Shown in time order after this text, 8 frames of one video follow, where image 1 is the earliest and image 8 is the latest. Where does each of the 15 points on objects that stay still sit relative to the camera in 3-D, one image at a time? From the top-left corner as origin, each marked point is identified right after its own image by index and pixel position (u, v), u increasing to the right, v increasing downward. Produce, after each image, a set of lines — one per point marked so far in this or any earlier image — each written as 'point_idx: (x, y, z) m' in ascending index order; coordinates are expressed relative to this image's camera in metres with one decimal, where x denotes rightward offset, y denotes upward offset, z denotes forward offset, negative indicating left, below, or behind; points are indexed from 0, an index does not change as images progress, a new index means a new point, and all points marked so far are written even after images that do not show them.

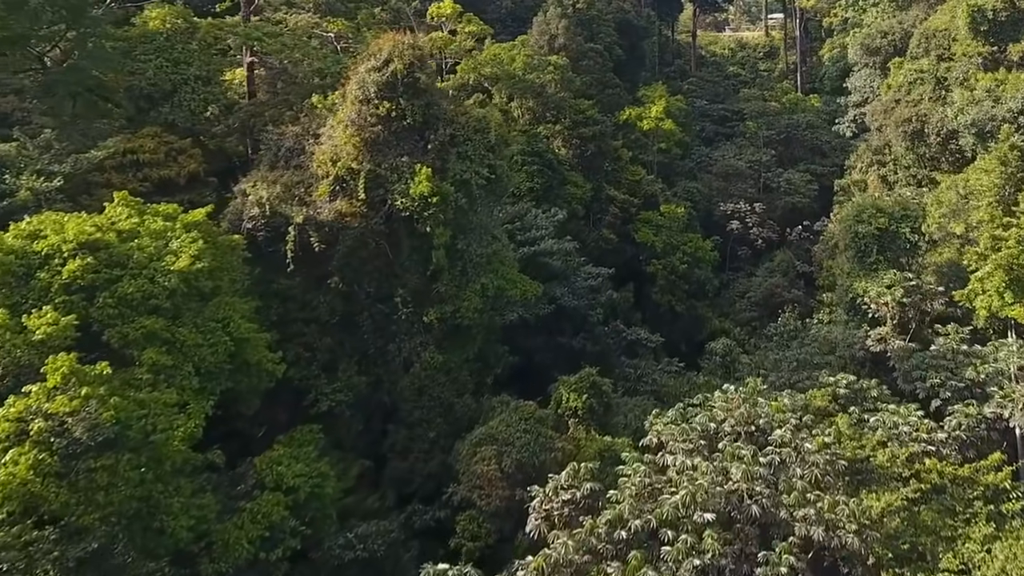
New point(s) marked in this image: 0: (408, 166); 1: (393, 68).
0: (-2.0, +2.4, +15.2) m
1: (-2.3, +4.3, +15.2) m
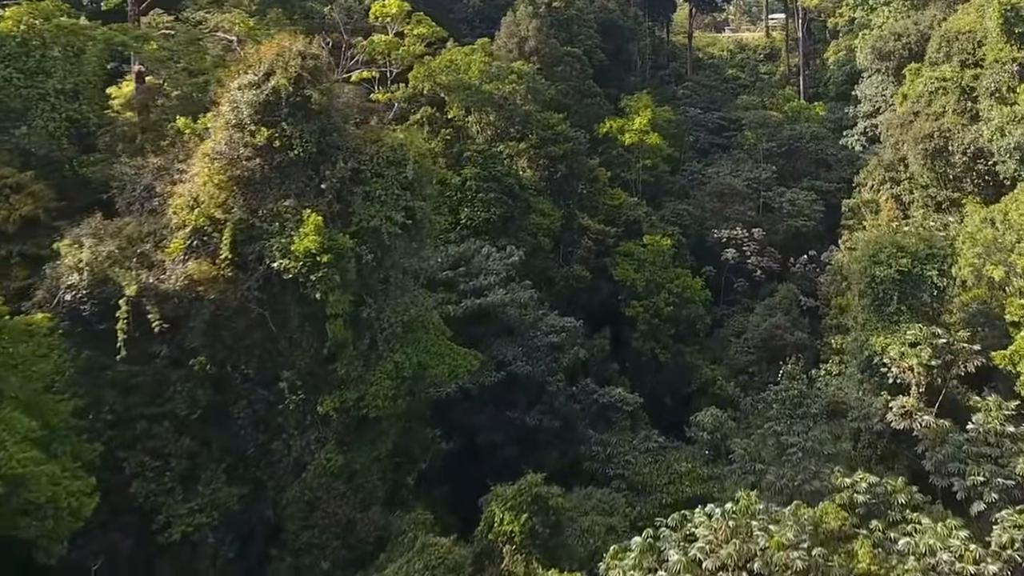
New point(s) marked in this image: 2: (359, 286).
0: (-3.3, +1.1, +11.6) m
1: (-3.6, +3.1, +11.6) m
2: (-2.4, 0.0, +12.2) m
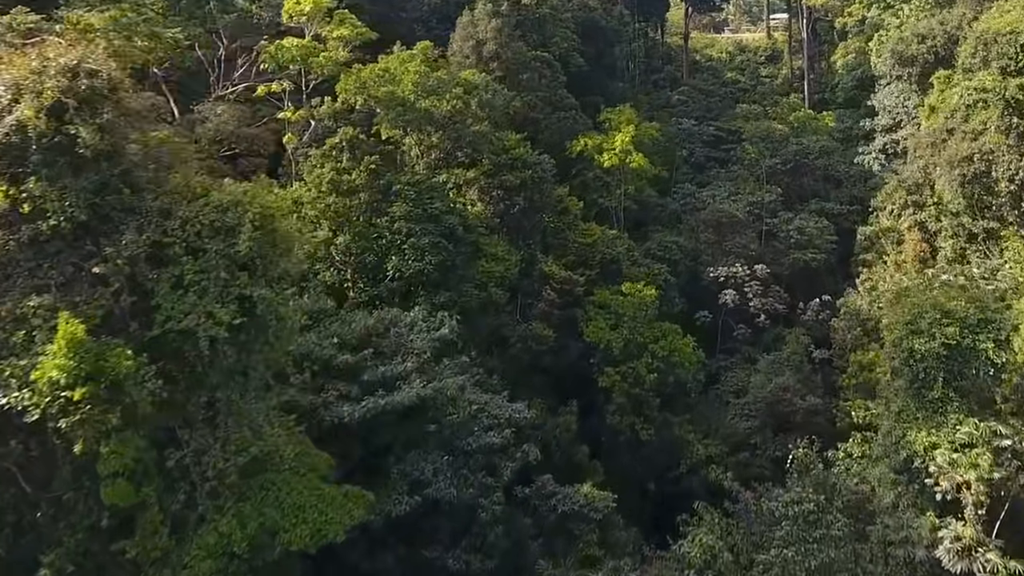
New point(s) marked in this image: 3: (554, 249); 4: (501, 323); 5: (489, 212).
0: (-4.5, -0.3, +7.5) m
1: (-4.8, +1.7, +7.5) m
2: (-3.6, -1.4, +8.1) m
3: (+1.1, +1.0, +19.5) m
4: (-0.3, -0.8, +17.1) m
5: (-0.6, +1.8, +18.0) m
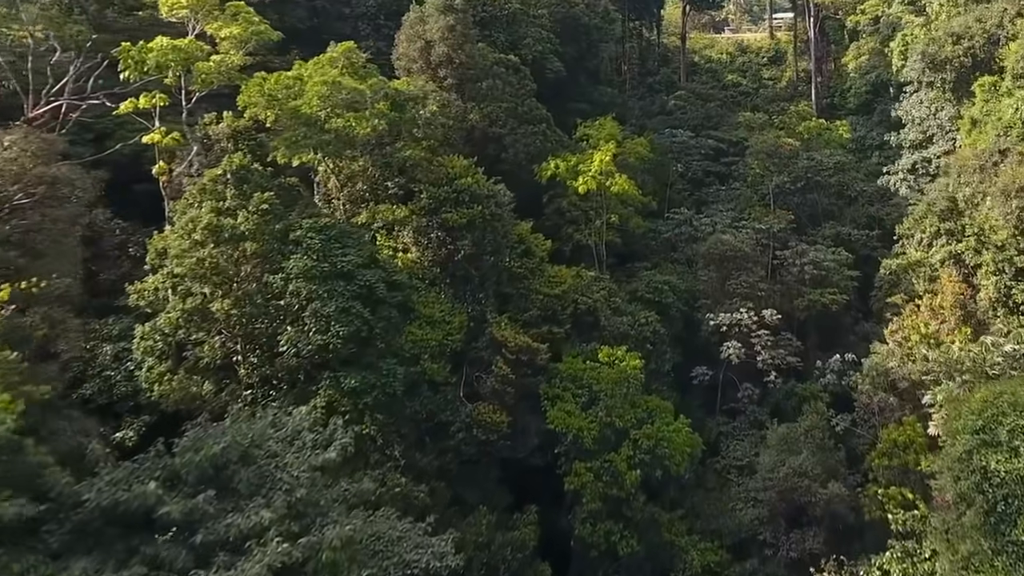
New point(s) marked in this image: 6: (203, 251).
0: (-5.5, -1.5, +3.6) m
1: (-5.8, +0.4, +3.6) m
2: (-4.7, -2.6, +4.2) m
3: (0.0, -0.3, +15.7) m
4: (-1.3, -2.0, +13.2) m
5: (-1.6, +0.5, +14.2) m
6: (-4.8, +0.6, +12.2) m
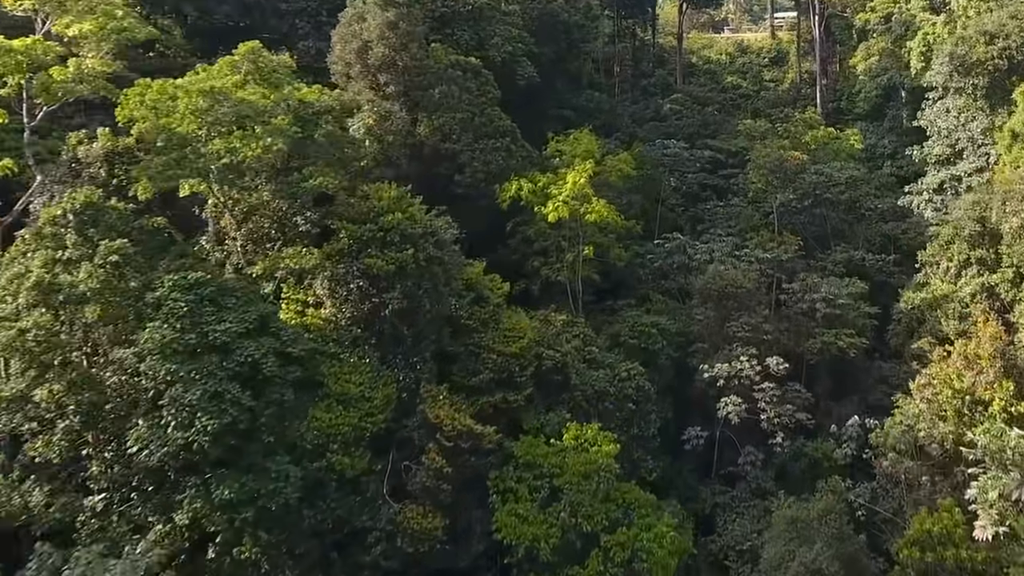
0: (-6.4, -2.5, +0.6) m
1: (-6.7, -0.5, +0.7) m
2: (-5.5, -3.5, +1.3) m
3: (-0.8, -1.2, +12.7) m
4: (-2.2, -2.9, +10.3) m
5: (-2.5, -0.4, +11.2) m
6: (-5.7, -0.4, +9.2) m
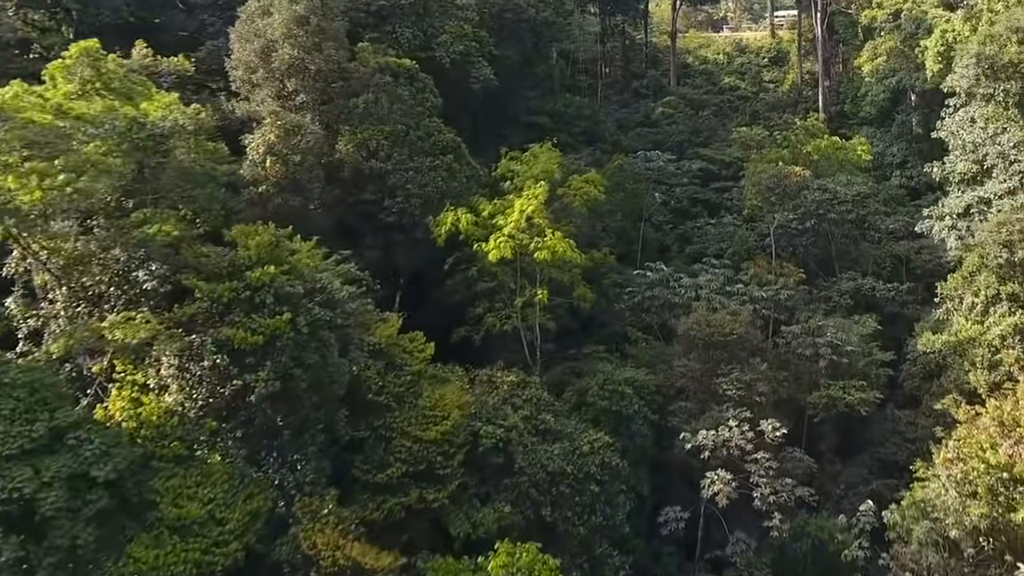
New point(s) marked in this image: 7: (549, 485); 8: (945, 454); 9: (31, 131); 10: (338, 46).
0: (-7.4, -3.3, -2.2) m
1: (-7.7, -1.4, -2.1) m
2: (-6.6, -4.4, -1.5) m
3: (-1.9, -2.0, +9.9) m
4: (-3.2, -3.8, +7.5) m
5: (-3.5, -1.3, +8.4) m
6: (-6.7, -1.2, +6.4) m
7: (+0.5, -2.9, +11.5) m
8: (+7.4, -2.8, +13.2) m
9: (-4.7, +1.7, +8.2) m
10: (-2.9, +4.1, +12.9) m
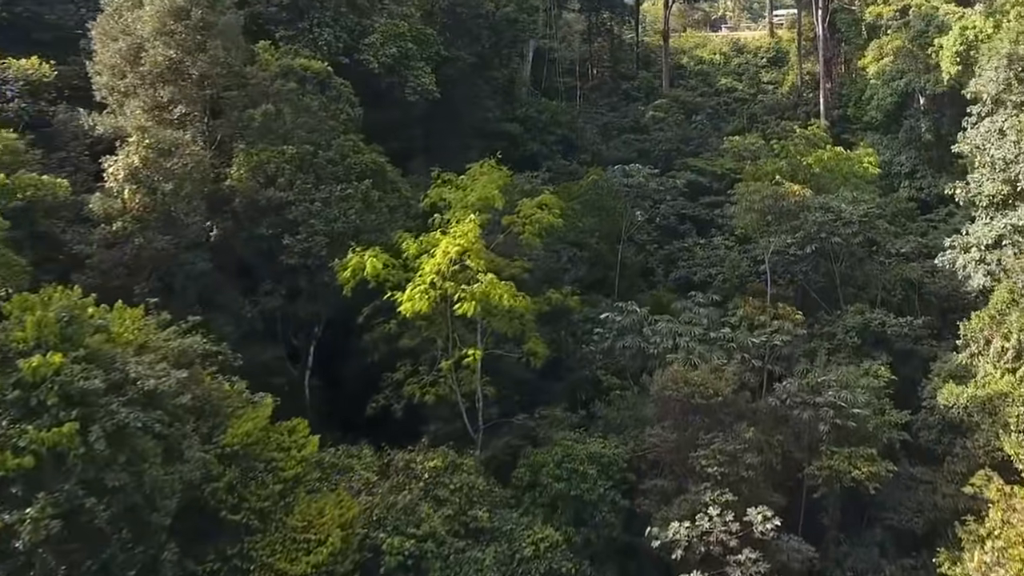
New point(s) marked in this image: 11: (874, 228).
0: (-8.4, -4.1, -4.7) m
1: (-8.7, -2.2, -4.6) m
2: (-7.5, -5.2, -4.0) m
3: (-2.8, -2.8, +7.4) m
4: (-4.2, -4.6, +4.9) m
5: (-4.5, -2.0, +5.9) m
6: (-7.7, -2.0, +3.9) m
7: (-0.4, -3.7, +9.0) m
8: (+6.4, -3.6, +10.7) m
9: (-5.6, +0.9, +5.7) m
10: (-3.9, +3.3, +10.4) m
11: (+8.5, +1.3, +18.2) m
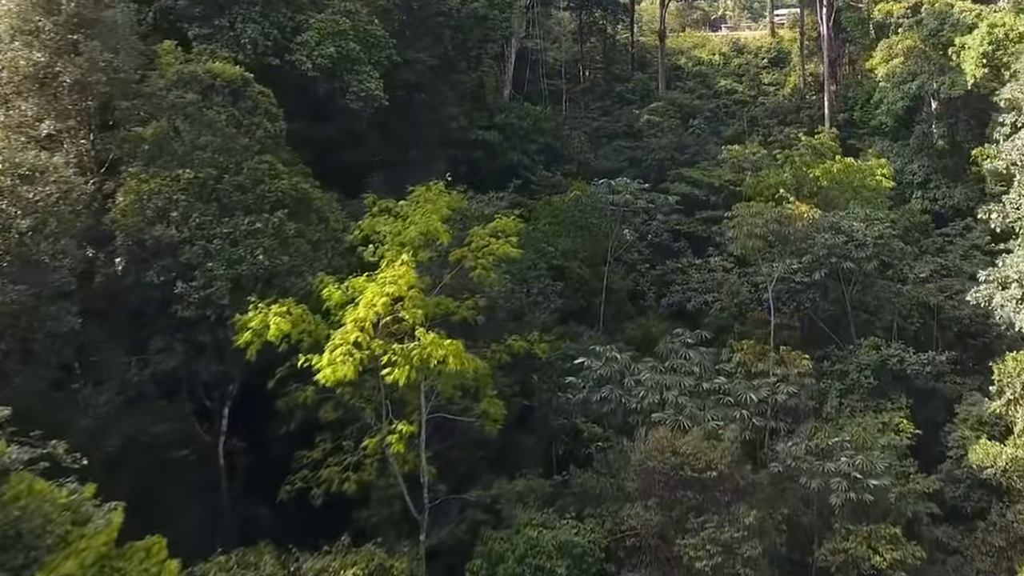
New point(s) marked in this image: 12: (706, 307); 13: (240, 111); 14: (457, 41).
0: (-9.0, -4.8, -6.7) m
1: (-9.3, -2.8, -6.6) m
2: (-8.2, -5.8, -6.0) m
3: (-3.4, -3.5, +5.4) m
4: (-4.8, -5.2, +2.9) m
5: (-5.1, -2.7, +3.9) m
6: (-8.3, -2.7, +1.9) m
7: (-1.0, -4.3, +6.9) m
8: (+5.8, -4.2, +8.7) m
9: (-6.2, +0.3, +3.7) m
10: (-4.5, +2.6, +8.4) m
11: (+7.9, +0.7, +16.2) m
12: (+4.1, -0.5, +16.4) m
13: (-3.3, +2.2, +9.7) m
14: (-1.0, +4.9, +15.4) m
